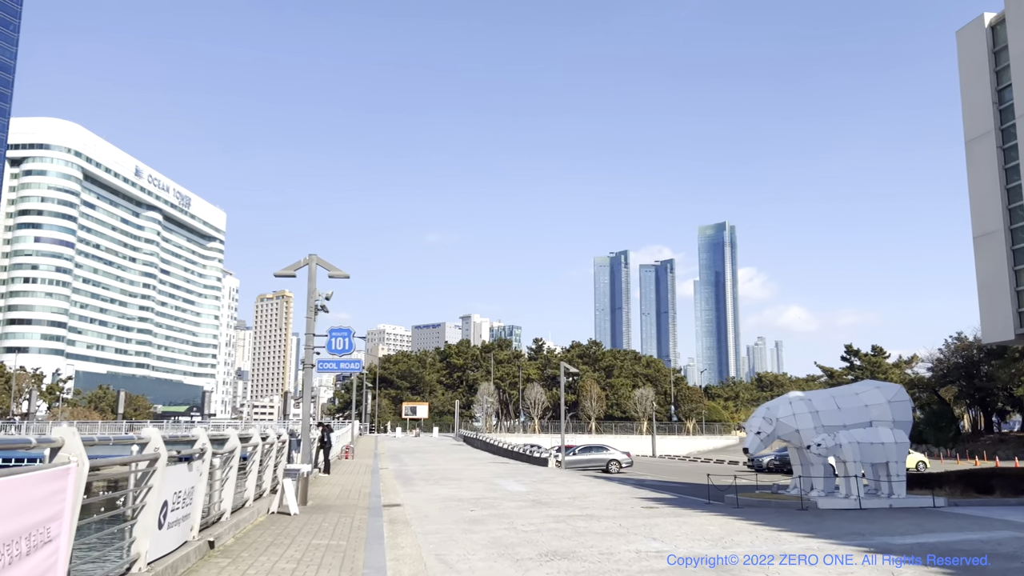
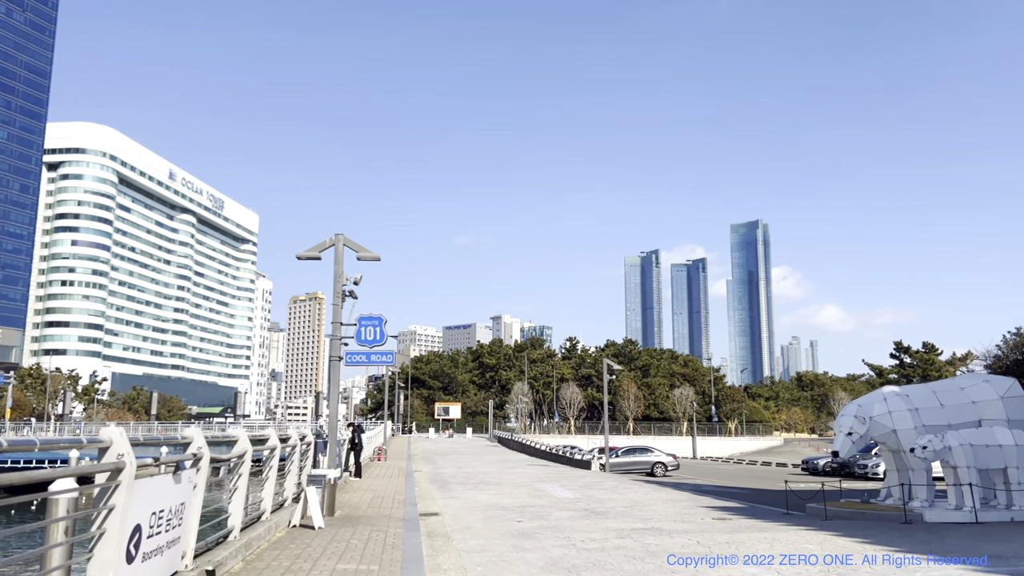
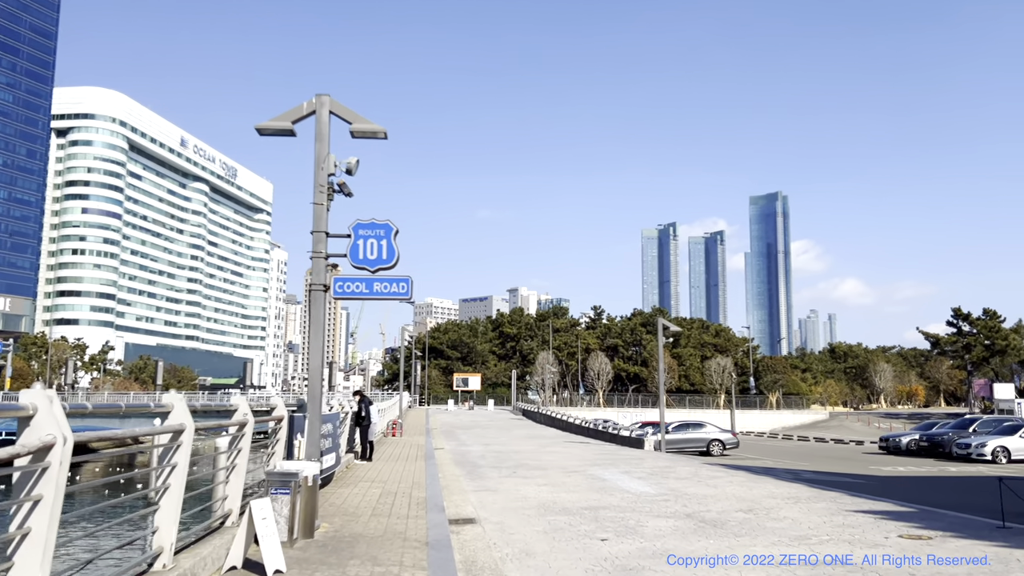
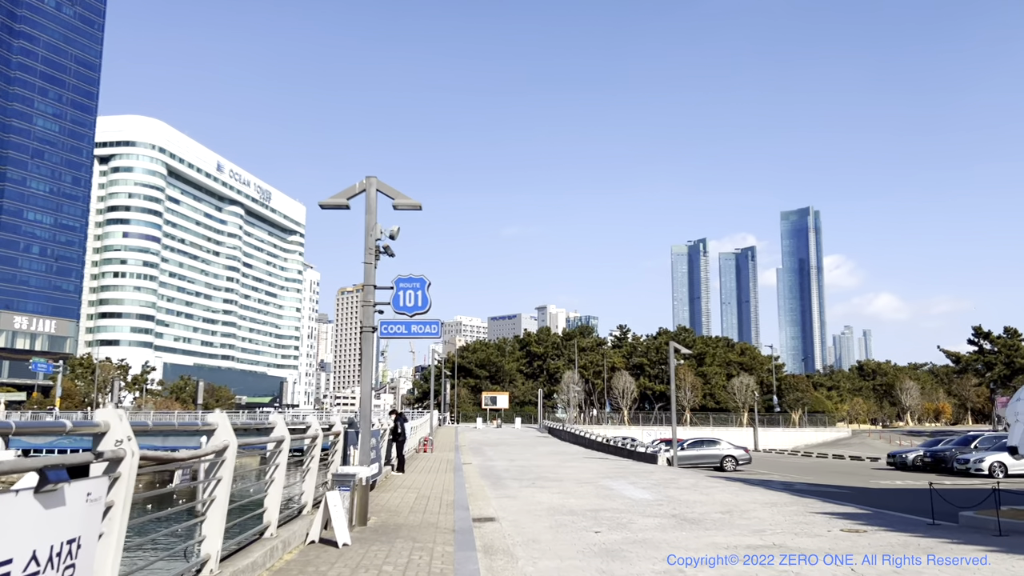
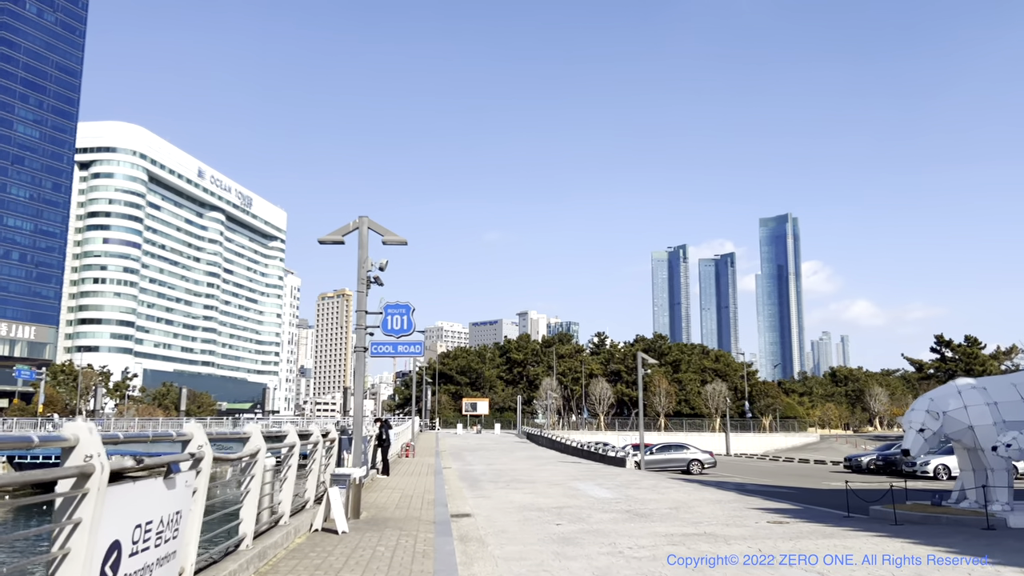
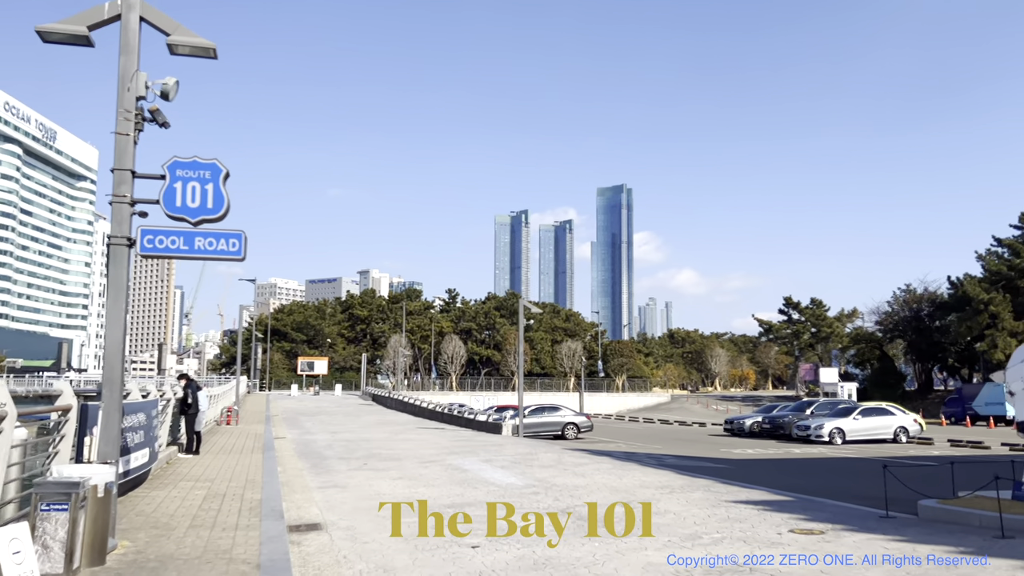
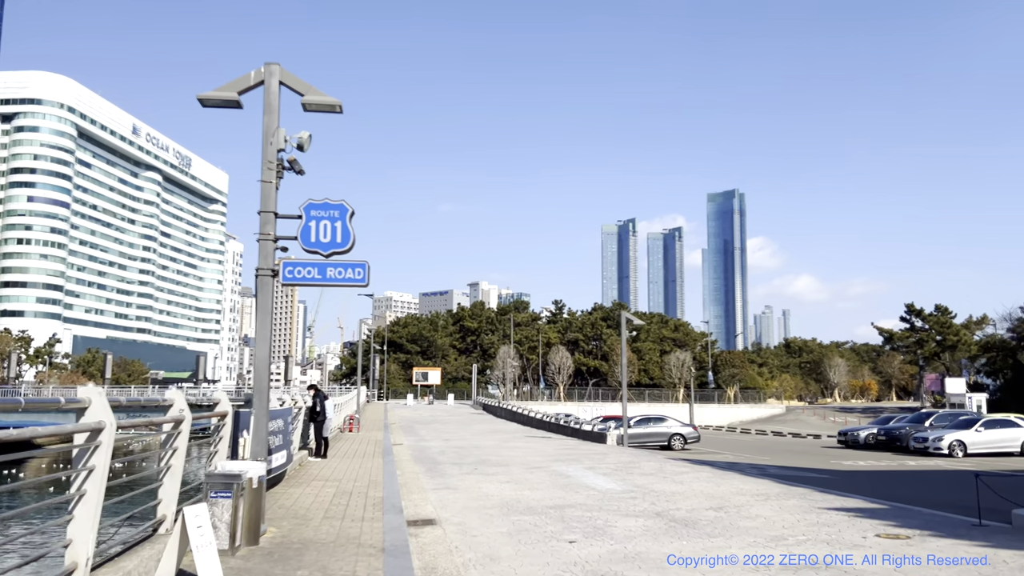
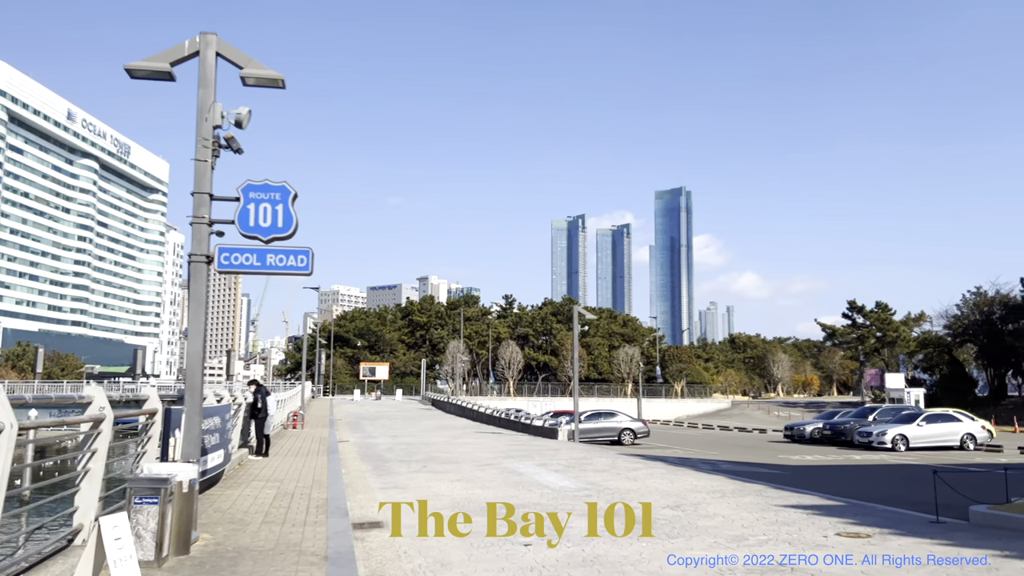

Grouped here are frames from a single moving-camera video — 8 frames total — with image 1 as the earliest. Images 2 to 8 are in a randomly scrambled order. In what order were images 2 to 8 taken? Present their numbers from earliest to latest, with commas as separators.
2, 5, 4, 3, 7, 8, 6
